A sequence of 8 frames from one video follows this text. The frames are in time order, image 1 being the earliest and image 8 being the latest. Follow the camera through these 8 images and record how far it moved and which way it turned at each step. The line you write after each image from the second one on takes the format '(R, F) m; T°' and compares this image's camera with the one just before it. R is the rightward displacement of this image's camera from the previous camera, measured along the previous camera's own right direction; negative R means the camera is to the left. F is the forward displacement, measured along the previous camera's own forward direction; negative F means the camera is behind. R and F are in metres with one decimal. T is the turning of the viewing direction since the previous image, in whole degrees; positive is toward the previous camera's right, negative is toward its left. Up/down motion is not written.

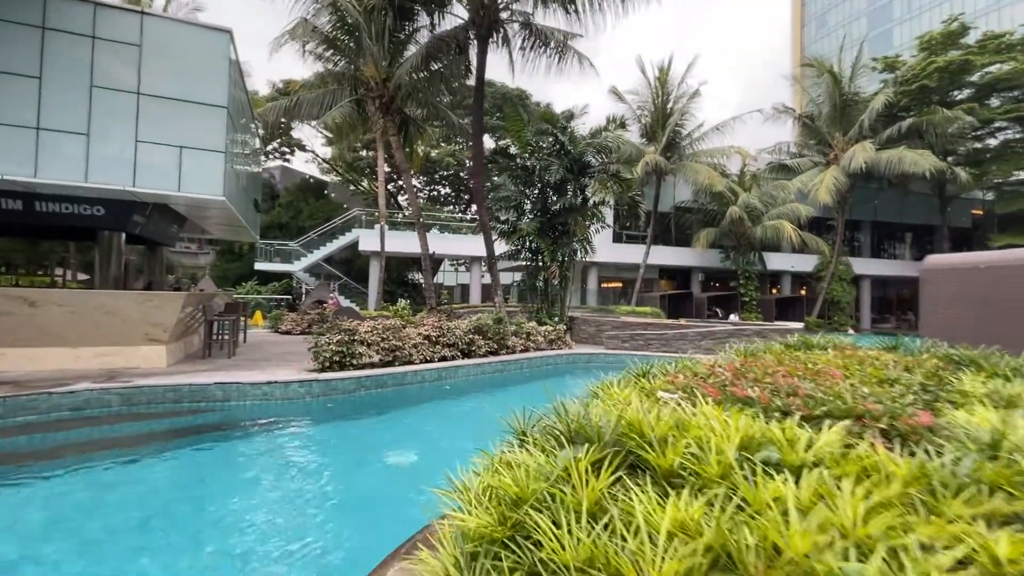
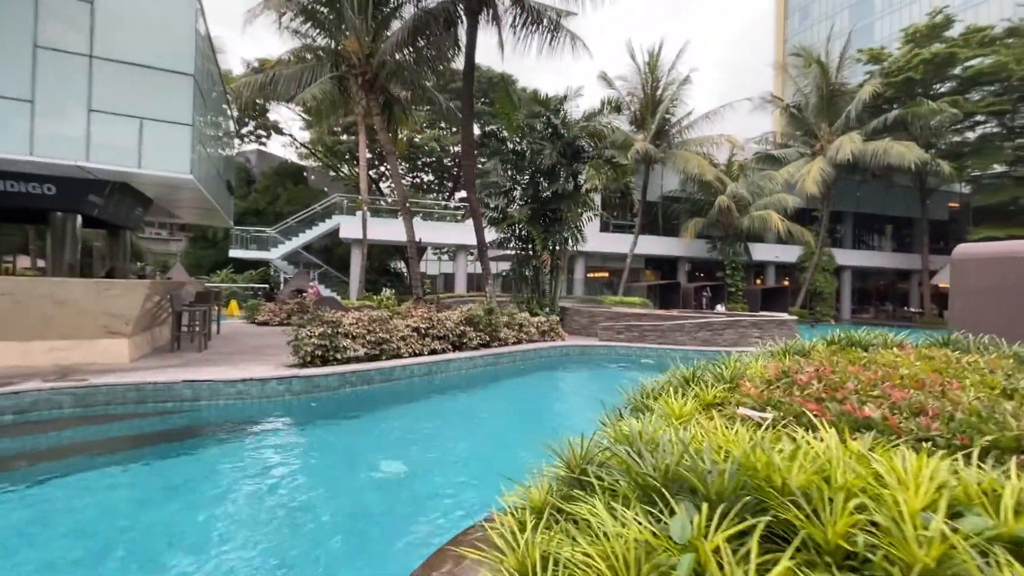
(-0.2, +0.5) m; +2°
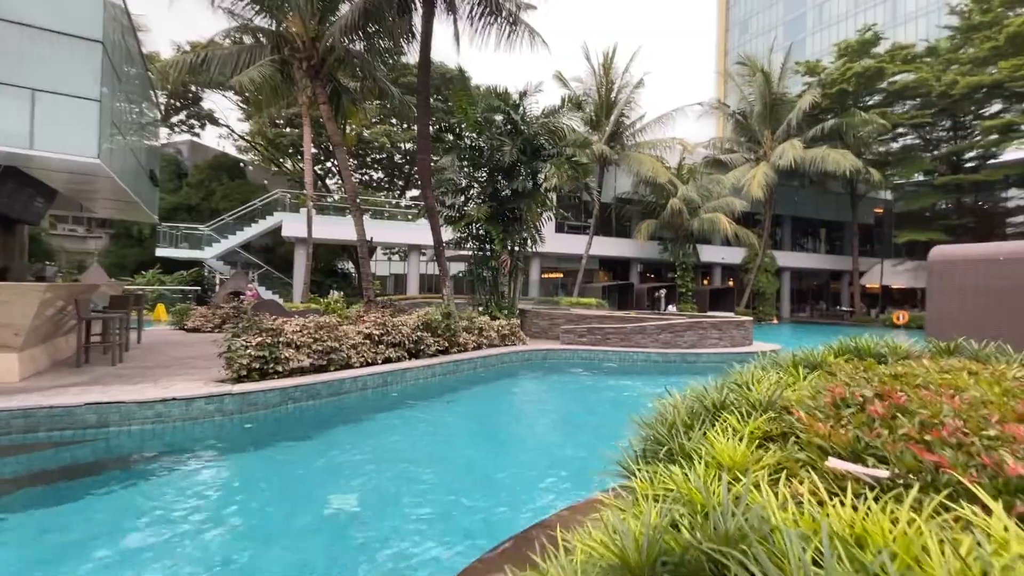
(-0.2, +0.5) m; +6°
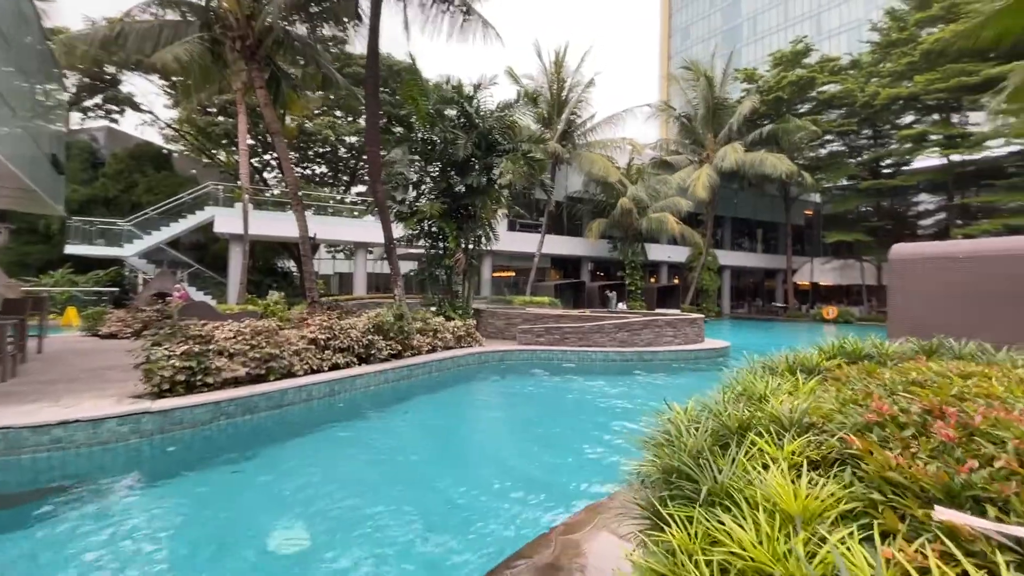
(-0.1, +0.4) m; +6°
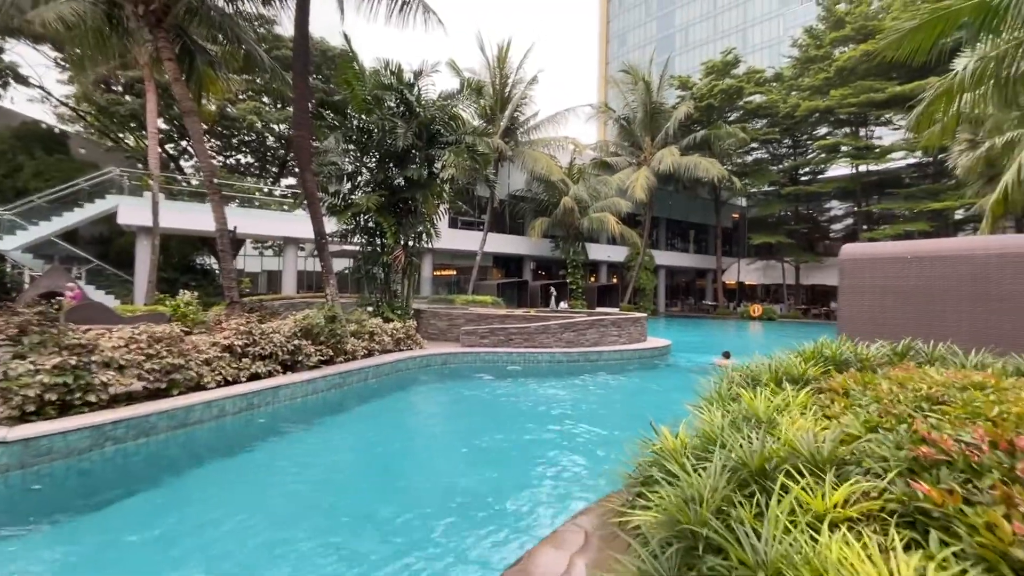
(-0.1, +0.5) m; +7°
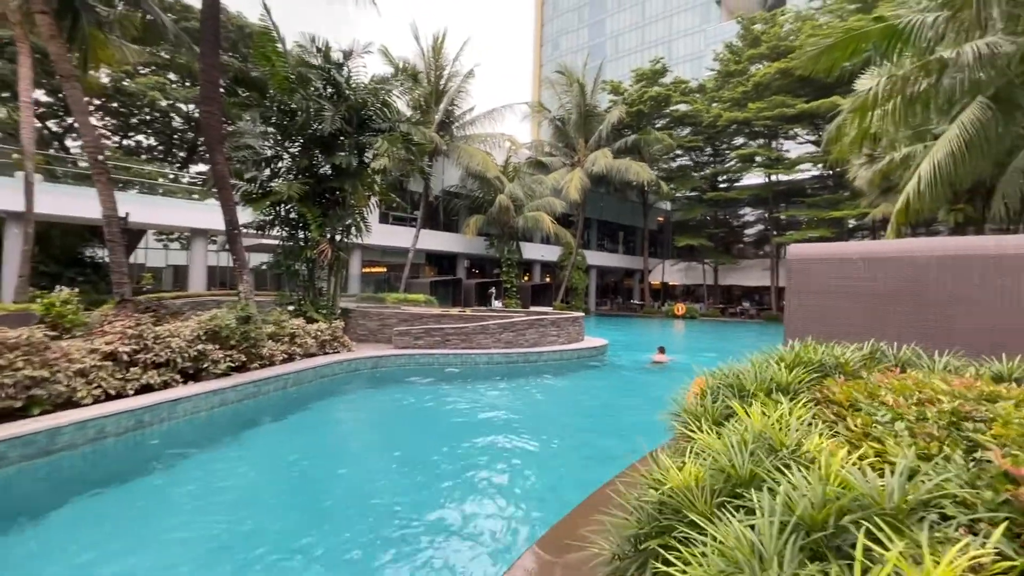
(-0.1, +0.4) m; +8°
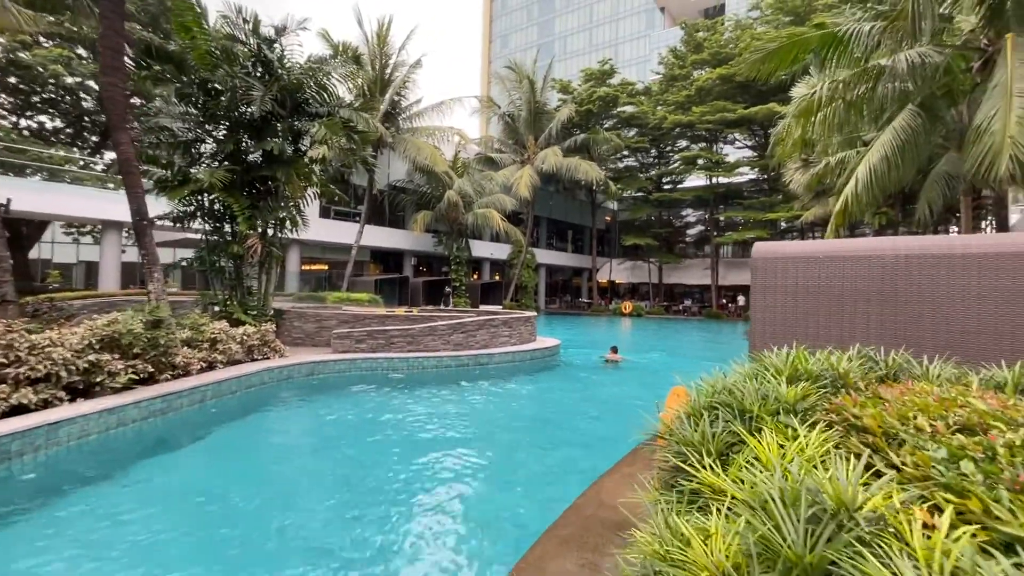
(0.0, +0.5) m; +6°
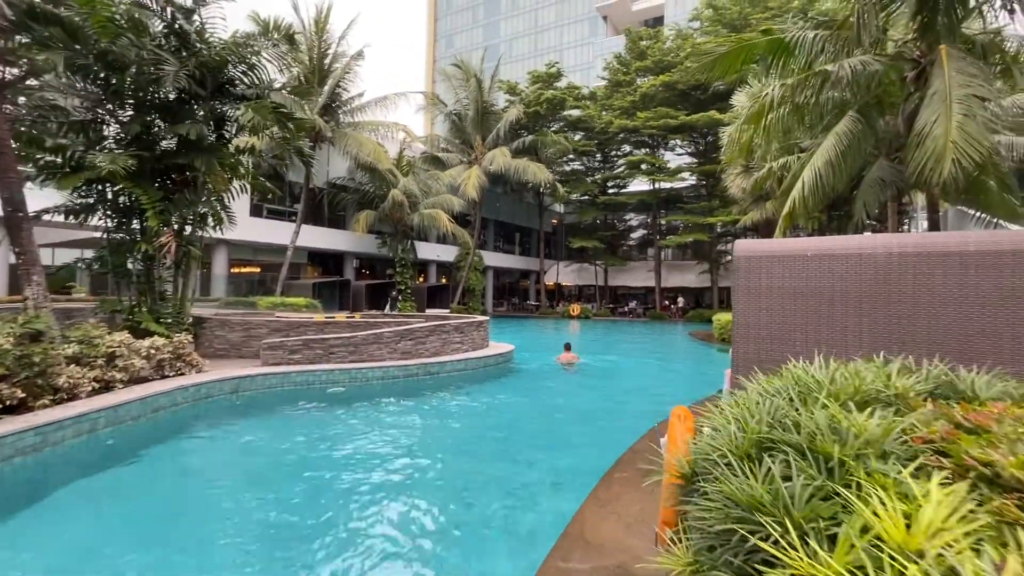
(-0.1, +0.6) m; +7°
